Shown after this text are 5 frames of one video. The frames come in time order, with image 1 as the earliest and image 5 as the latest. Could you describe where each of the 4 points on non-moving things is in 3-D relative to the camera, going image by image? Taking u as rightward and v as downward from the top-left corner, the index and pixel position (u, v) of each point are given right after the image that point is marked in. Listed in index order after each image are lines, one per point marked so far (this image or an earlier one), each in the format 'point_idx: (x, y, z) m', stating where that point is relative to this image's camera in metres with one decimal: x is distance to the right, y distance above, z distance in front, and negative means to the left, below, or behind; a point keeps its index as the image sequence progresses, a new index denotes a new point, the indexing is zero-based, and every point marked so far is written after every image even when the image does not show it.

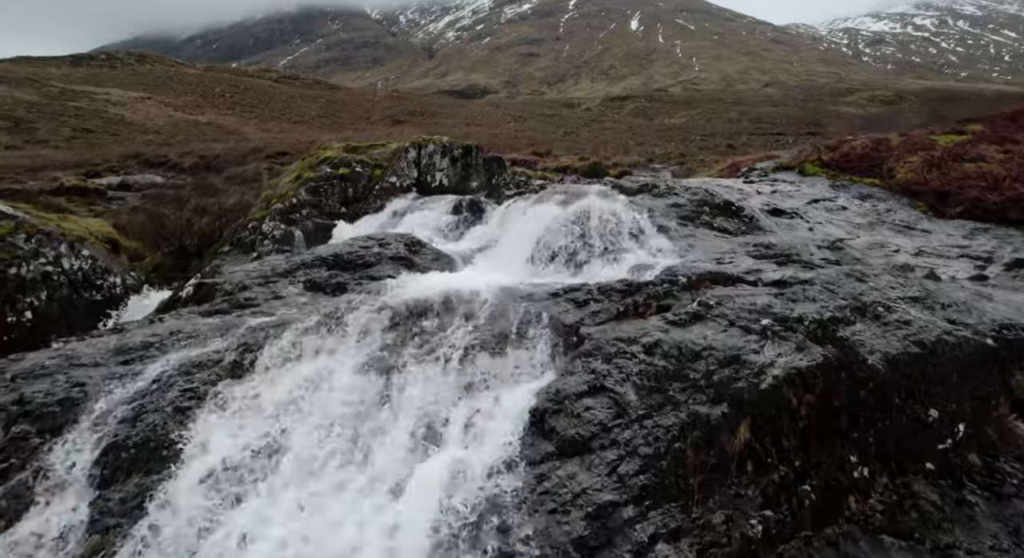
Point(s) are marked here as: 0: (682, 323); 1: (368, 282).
0: (+3.3, -0.9, +12.1) m
1: (-3.8, -0.1, +16.7) m
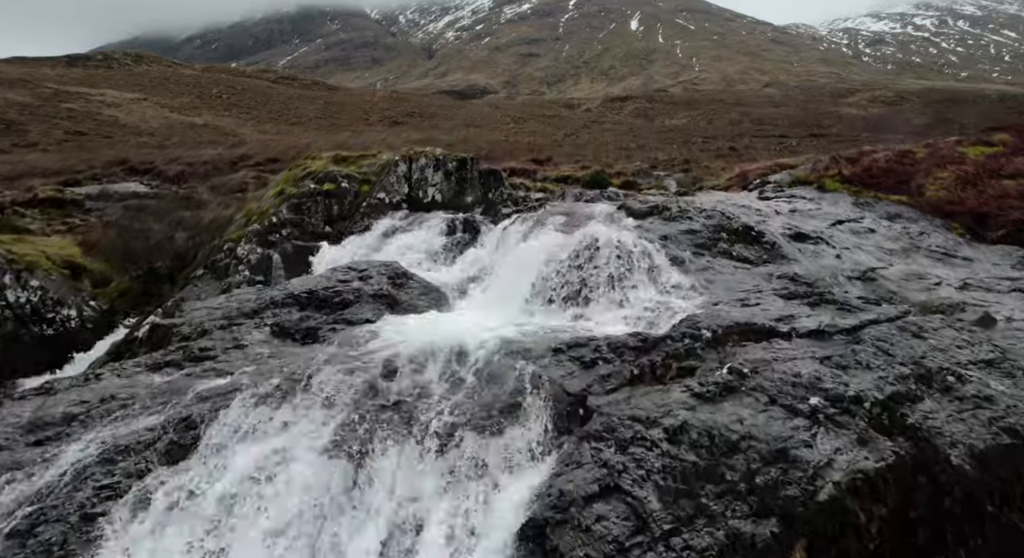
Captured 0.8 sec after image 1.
0: (+3.2, -1.9, +10.0) m
1: (-3.9, -1.1, +14.6) m
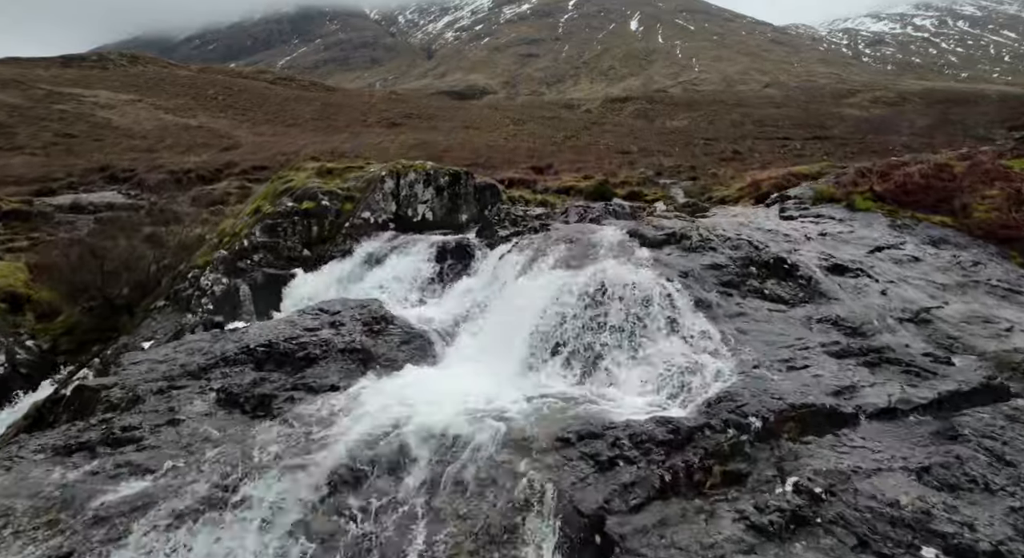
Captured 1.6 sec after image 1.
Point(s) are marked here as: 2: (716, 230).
0: (+3.1, -3.0, +7.3) m
1: (-4.0, -2.2, +12.0) m
2: (+6.5, +1.5, +19.9) m
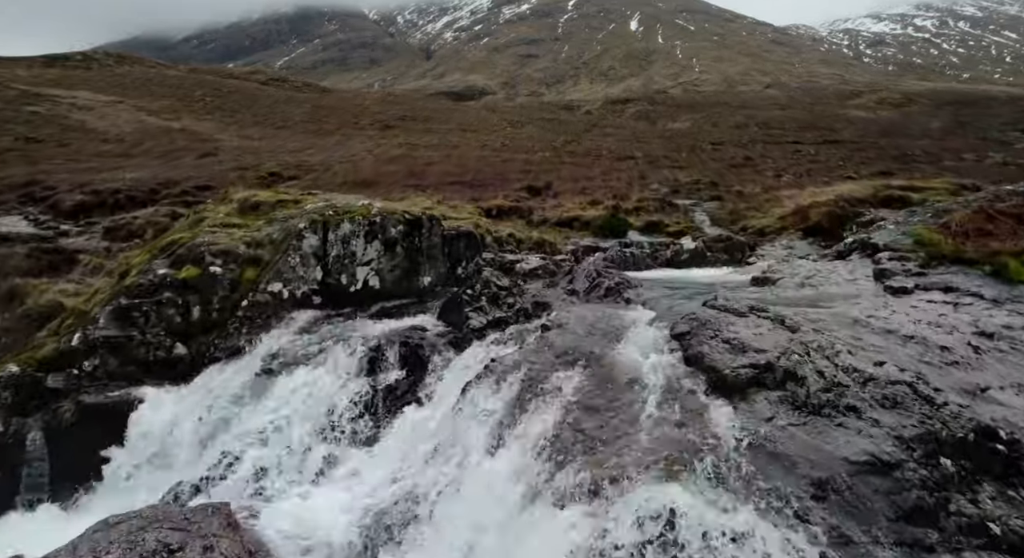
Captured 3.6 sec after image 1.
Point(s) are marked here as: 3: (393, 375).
0: (+2.6, -5.8, -1.1) m
1: (-4.5, -5.0, +3.6) m
2: (+5.9, -1.3, +11.5) m
3: (-2.7, -2.2, +14.1) m
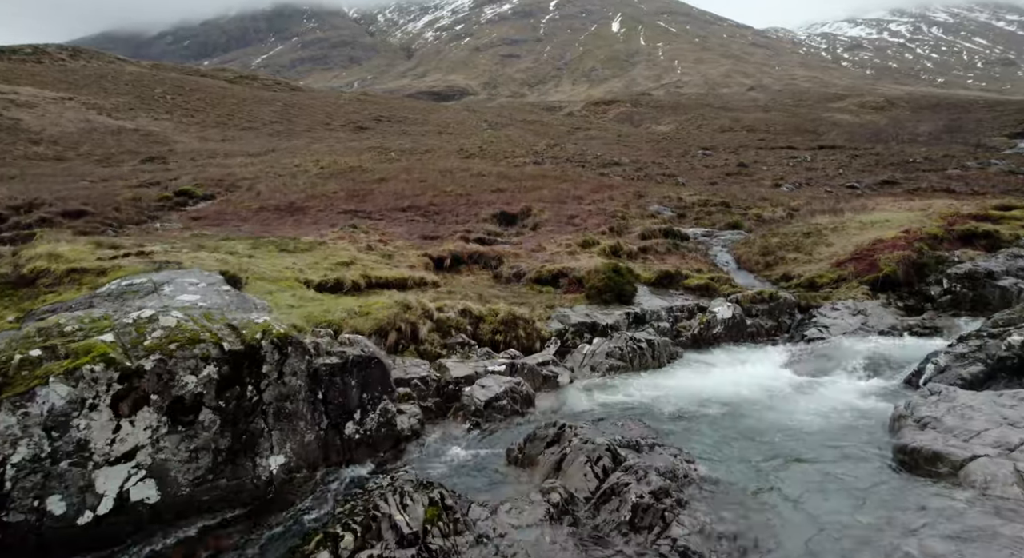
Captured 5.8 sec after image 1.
0: (+2.1, -8.7, -11.1) m
1: (-5.1, -8.0, -6.6) m
2: (+5.1, -4.2, +1.6) m
3: (-3.7, -5.2, +3.9) m
